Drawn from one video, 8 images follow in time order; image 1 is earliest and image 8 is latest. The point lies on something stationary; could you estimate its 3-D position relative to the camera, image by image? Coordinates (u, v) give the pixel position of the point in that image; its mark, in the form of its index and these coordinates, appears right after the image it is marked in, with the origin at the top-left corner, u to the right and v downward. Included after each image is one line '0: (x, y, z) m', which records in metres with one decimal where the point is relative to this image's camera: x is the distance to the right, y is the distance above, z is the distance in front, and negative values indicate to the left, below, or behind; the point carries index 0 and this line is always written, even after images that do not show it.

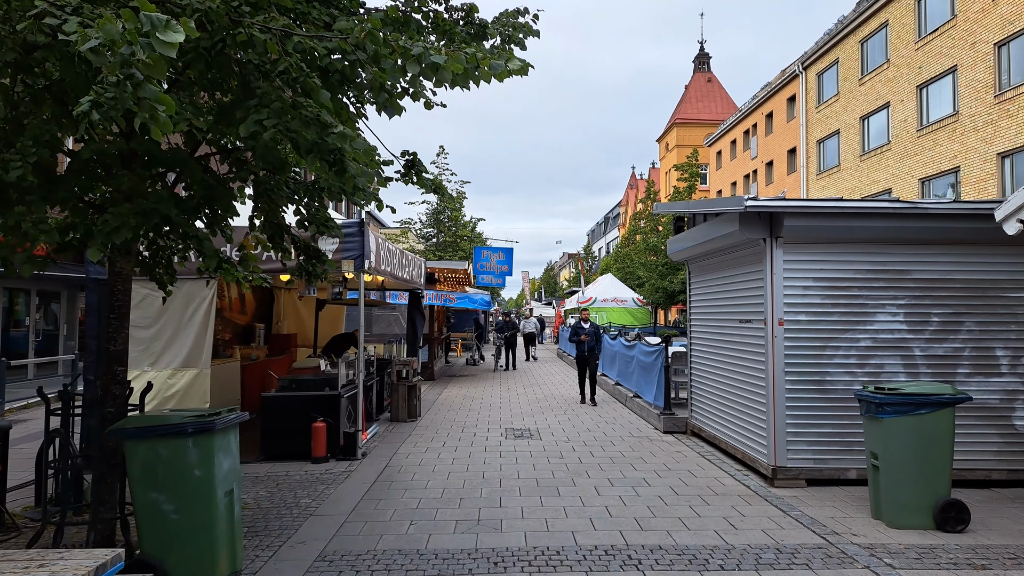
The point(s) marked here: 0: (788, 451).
0: (+2.5, -1.5, +6.0) m
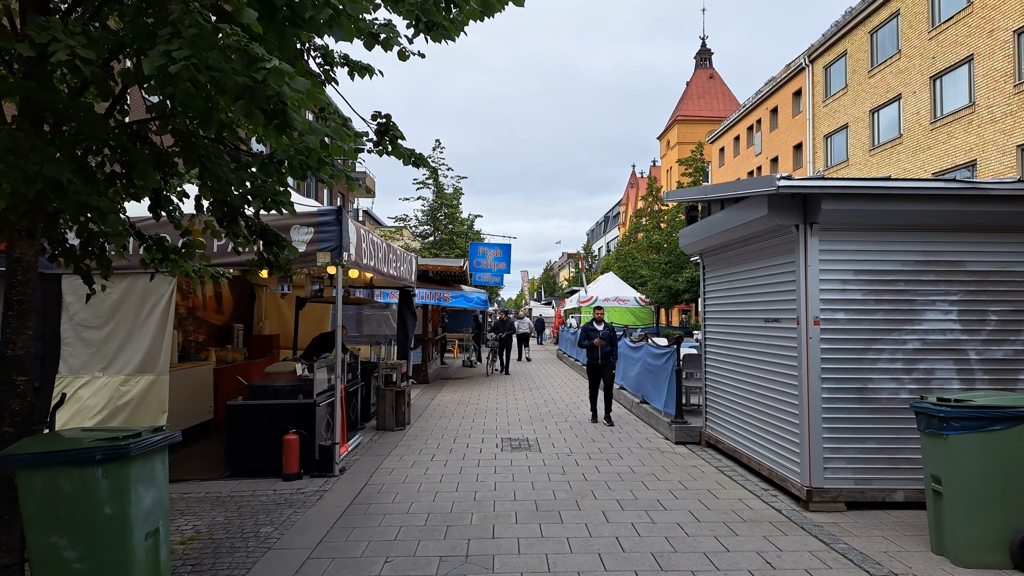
0: (+2.5, -1.5, +5.3) m
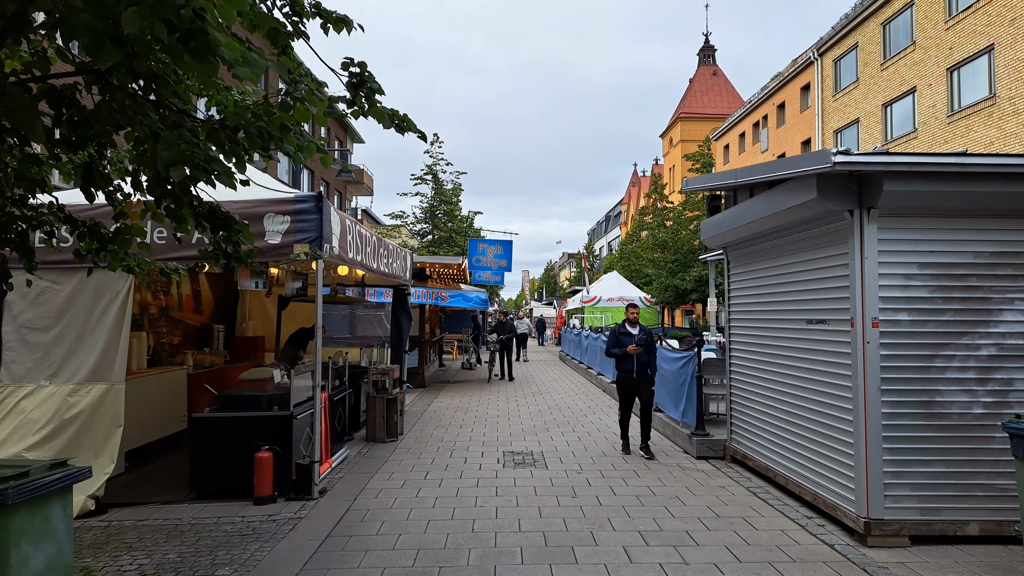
0: (+2.5, -1.4, +4.5) m
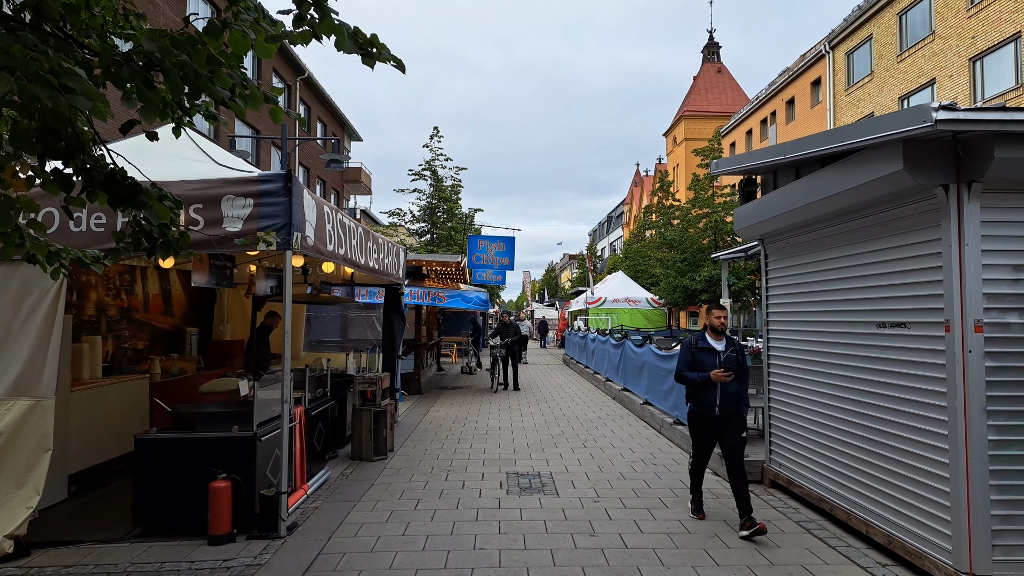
0: (+2.6, -1.4, +3.5) m
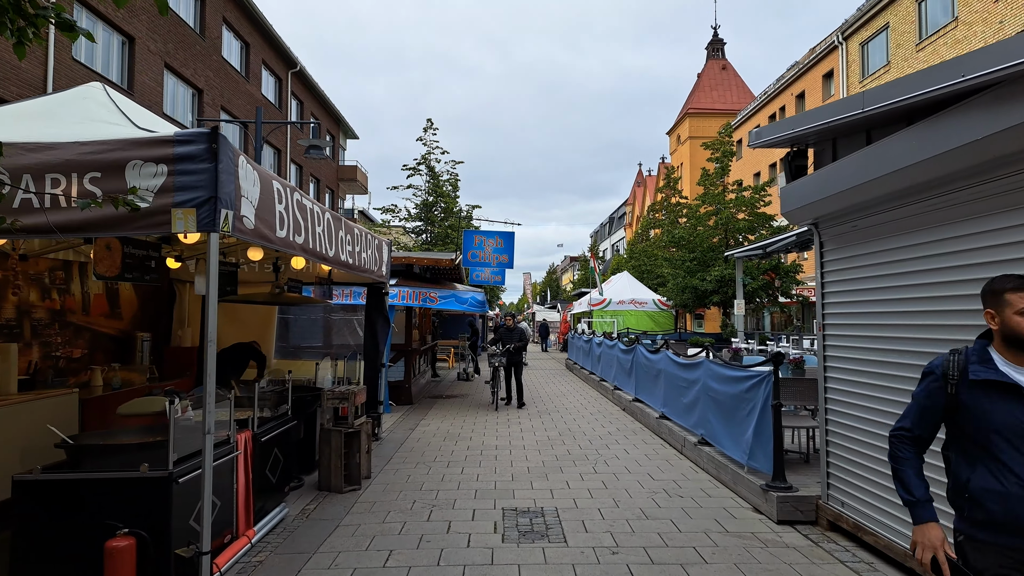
0: (+2.6, -1.4, +2.3) m
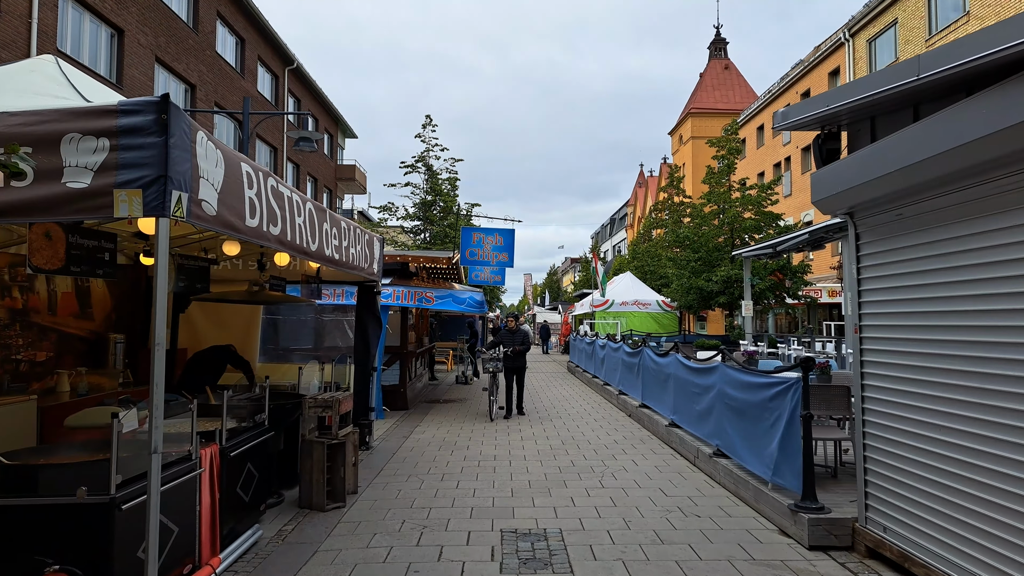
0: (+2.5, -1.3, +1.8) m
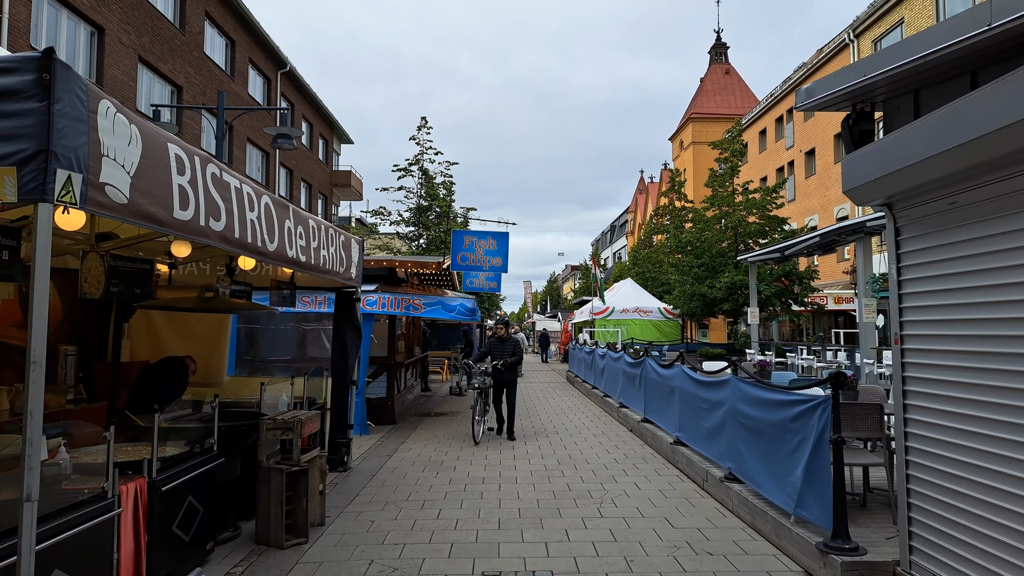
0: (+2.4, -1.3, +1.1) m
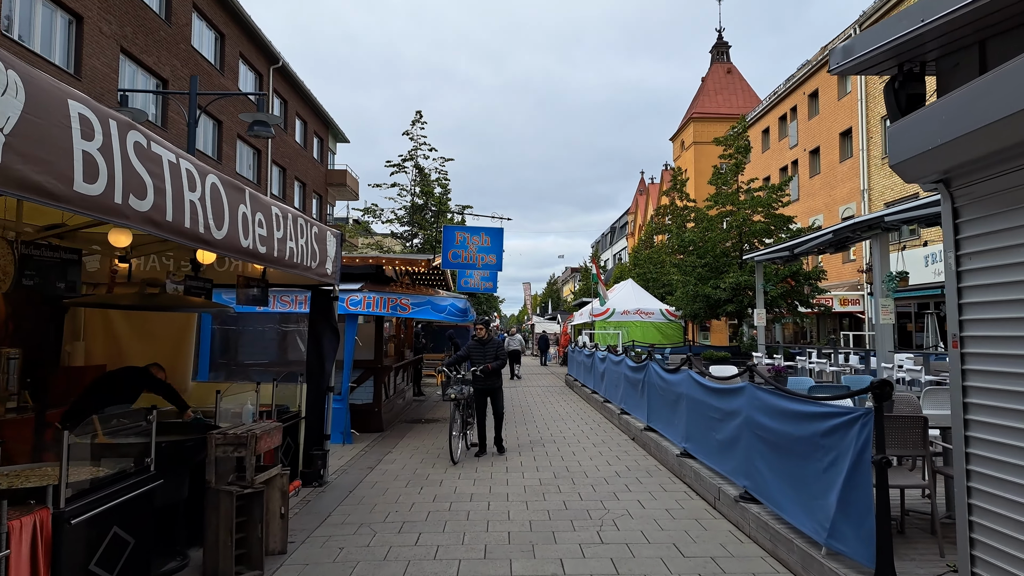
0: (+2.3, -1.3, +0.5) m
